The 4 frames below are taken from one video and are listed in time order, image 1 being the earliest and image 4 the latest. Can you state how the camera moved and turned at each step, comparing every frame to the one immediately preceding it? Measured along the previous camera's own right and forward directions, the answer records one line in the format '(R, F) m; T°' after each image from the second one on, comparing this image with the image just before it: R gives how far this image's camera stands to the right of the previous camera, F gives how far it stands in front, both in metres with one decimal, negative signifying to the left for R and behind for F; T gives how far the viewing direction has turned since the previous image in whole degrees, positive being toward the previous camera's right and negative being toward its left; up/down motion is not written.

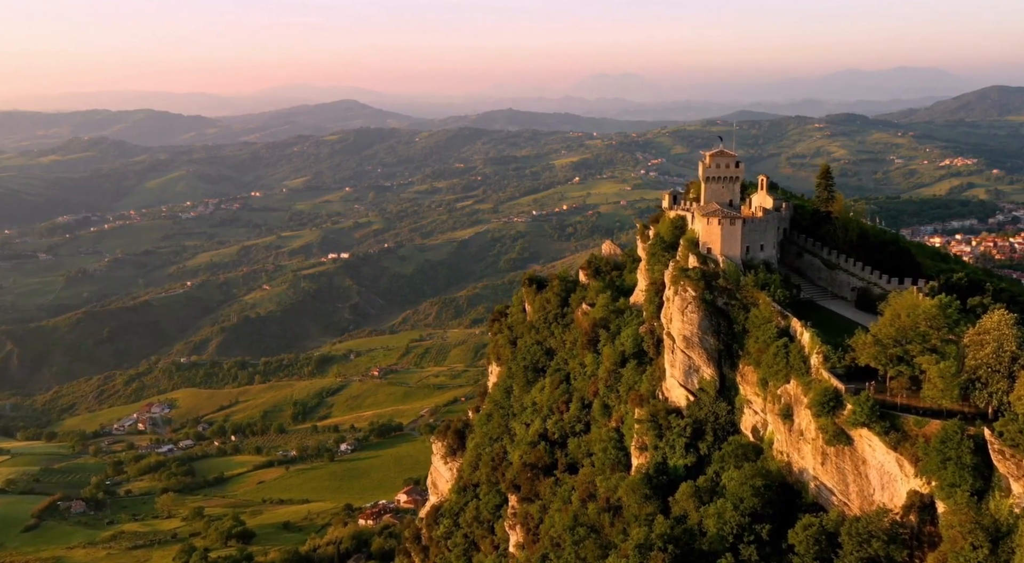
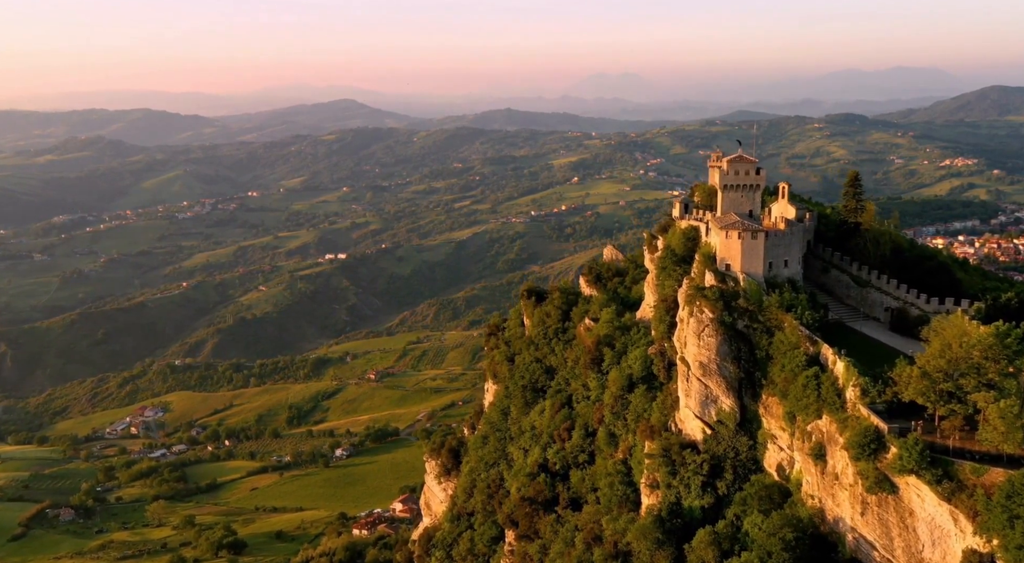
(0.0, +2.6) m; 0°
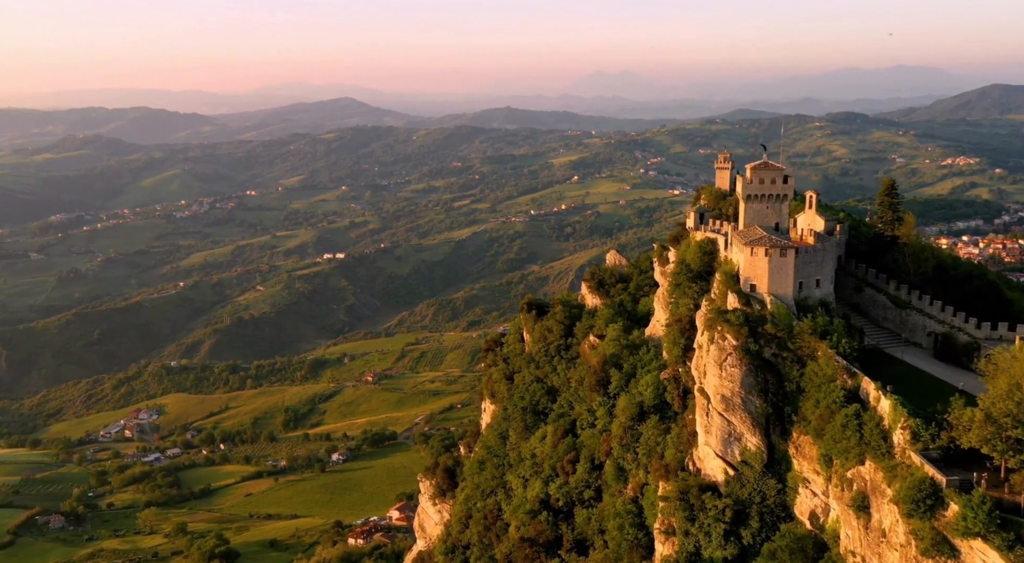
(0.0, +2.6) m; 0°
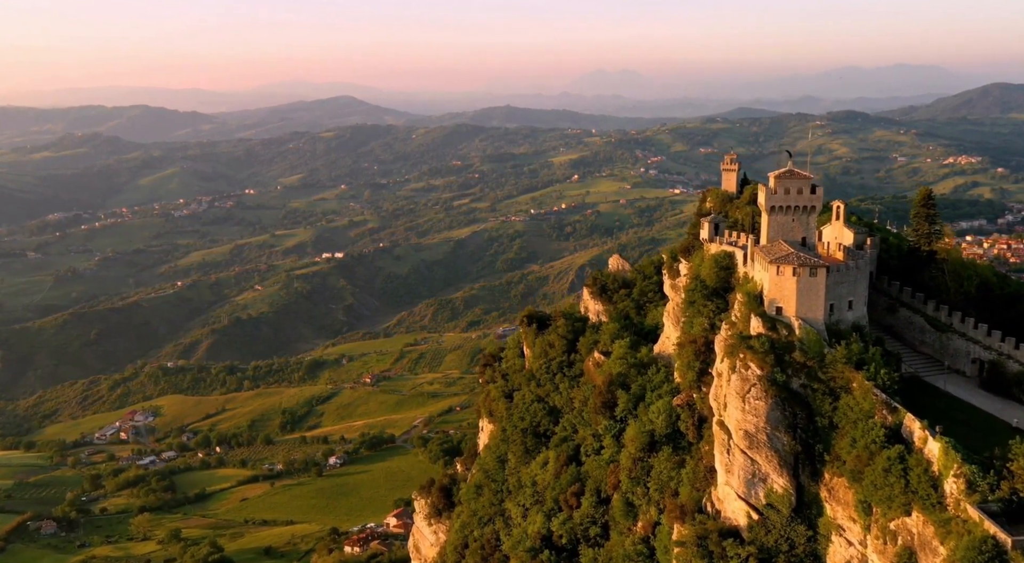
(0.0, +2.1) m; 0°
